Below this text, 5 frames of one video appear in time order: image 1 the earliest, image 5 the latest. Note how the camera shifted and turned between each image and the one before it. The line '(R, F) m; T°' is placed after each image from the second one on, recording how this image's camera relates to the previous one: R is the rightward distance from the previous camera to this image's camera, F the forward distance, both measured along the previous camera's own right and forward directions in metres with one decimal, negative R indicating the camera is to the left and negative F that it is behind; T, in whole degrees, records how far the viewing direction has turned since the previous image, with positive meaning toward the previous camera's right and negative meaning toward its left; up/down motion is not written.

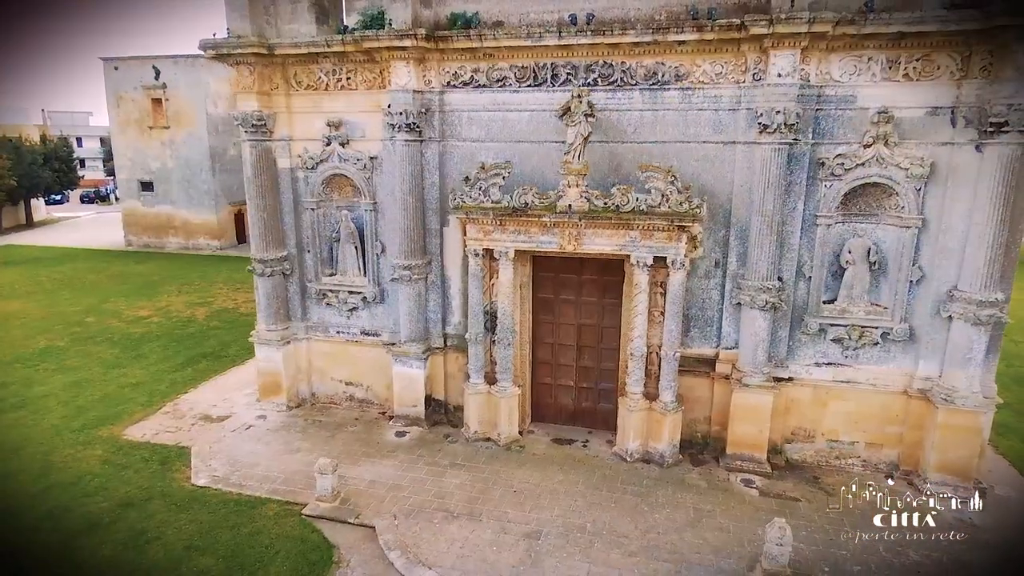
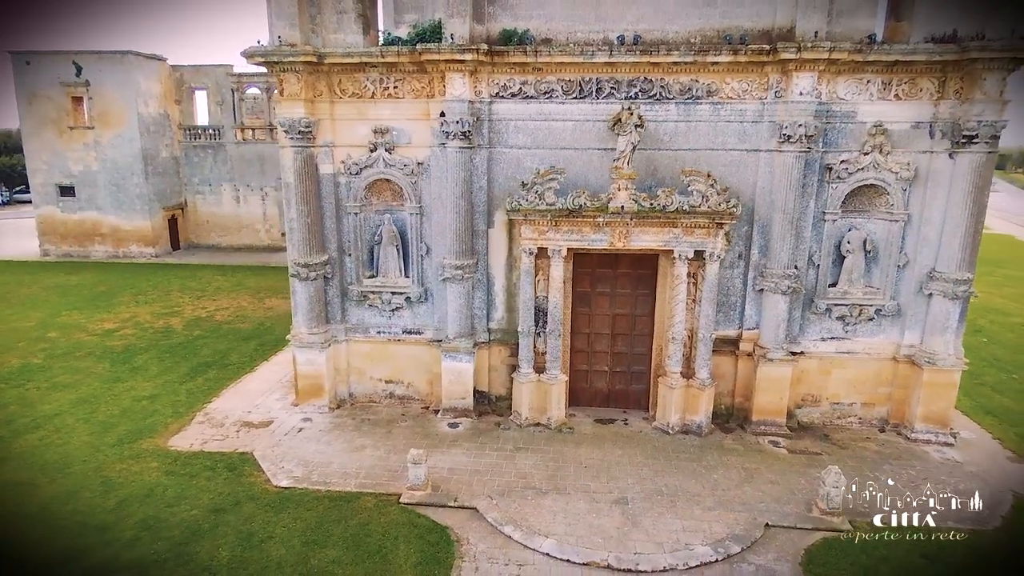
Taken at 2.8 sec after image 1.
(-3.0, -0.7) m; +9°
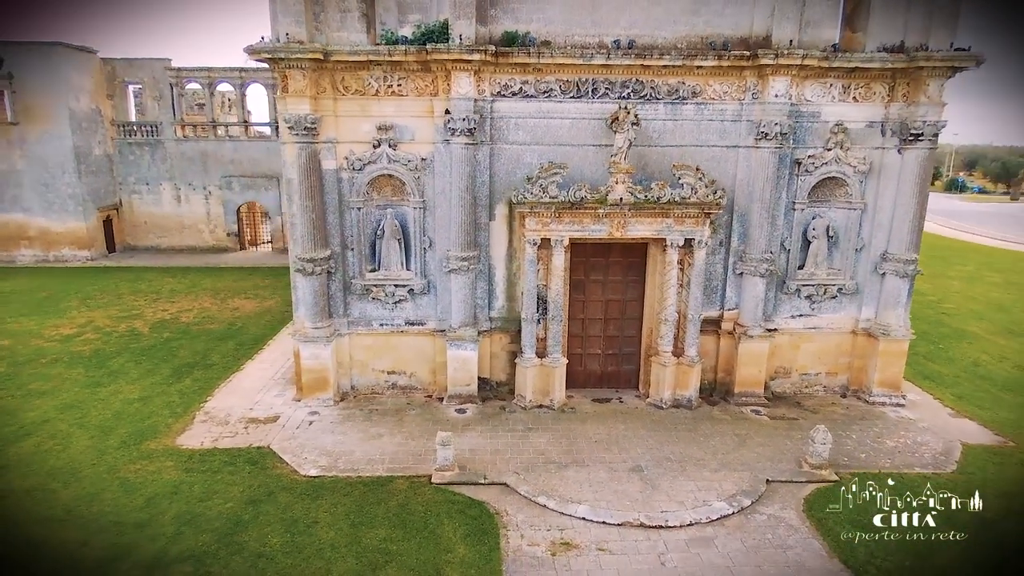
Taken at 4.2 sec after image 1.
(-1.7, -0.5) m; +7°
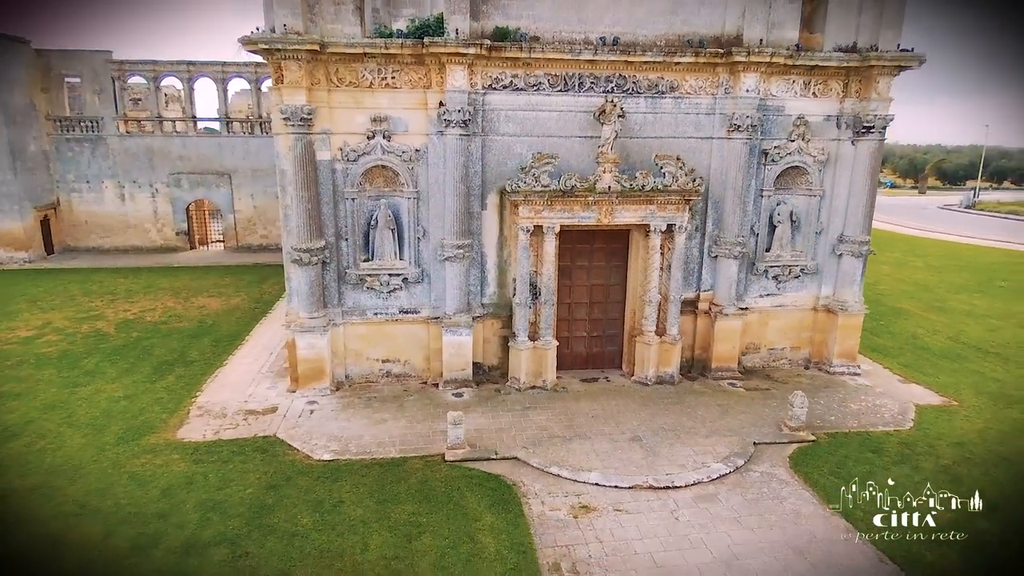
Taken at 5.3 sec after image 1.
(-1.2, -0.5) m; +6°
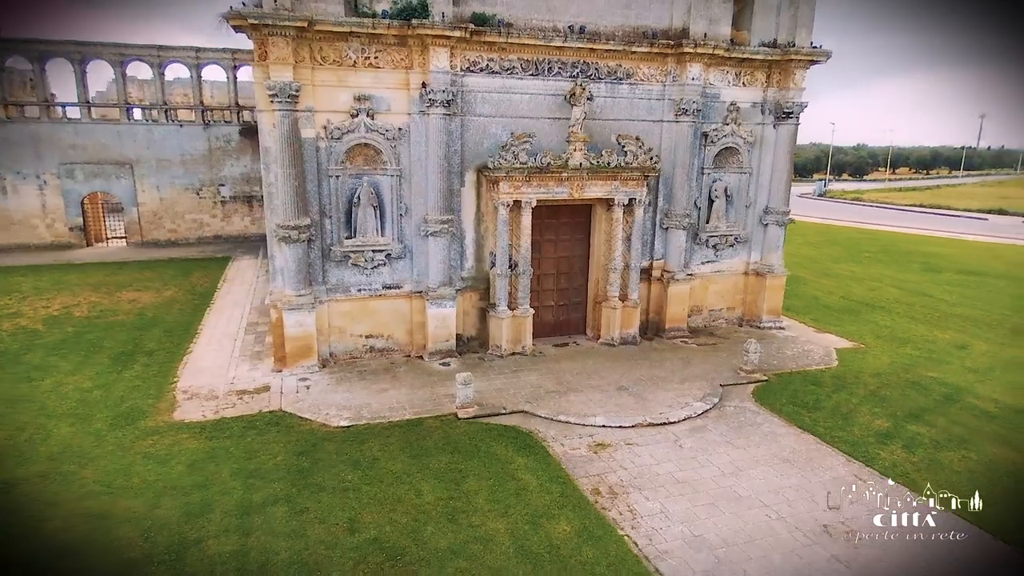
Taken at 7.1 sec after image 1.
(-2.3, -0.7) m; +11°
